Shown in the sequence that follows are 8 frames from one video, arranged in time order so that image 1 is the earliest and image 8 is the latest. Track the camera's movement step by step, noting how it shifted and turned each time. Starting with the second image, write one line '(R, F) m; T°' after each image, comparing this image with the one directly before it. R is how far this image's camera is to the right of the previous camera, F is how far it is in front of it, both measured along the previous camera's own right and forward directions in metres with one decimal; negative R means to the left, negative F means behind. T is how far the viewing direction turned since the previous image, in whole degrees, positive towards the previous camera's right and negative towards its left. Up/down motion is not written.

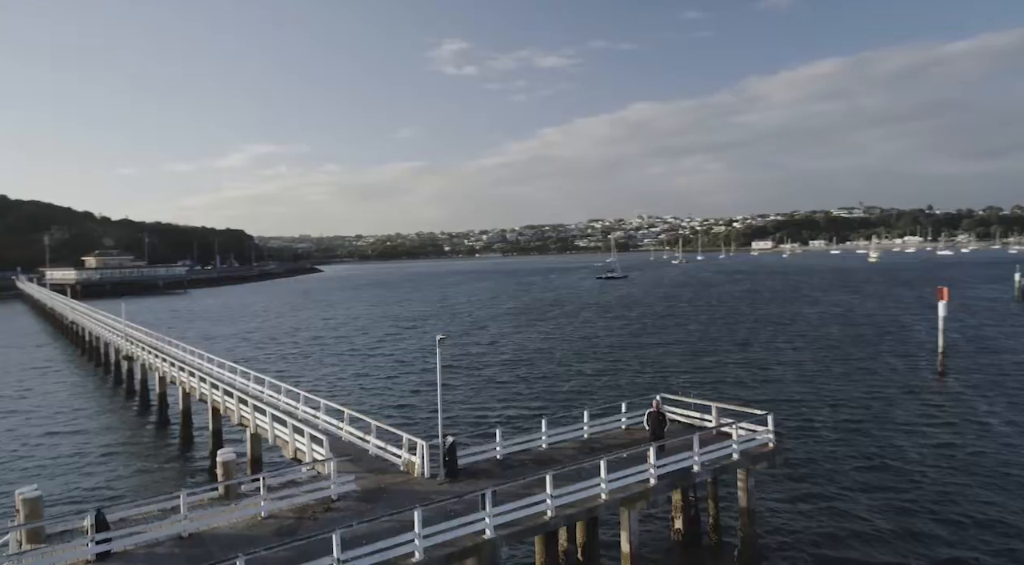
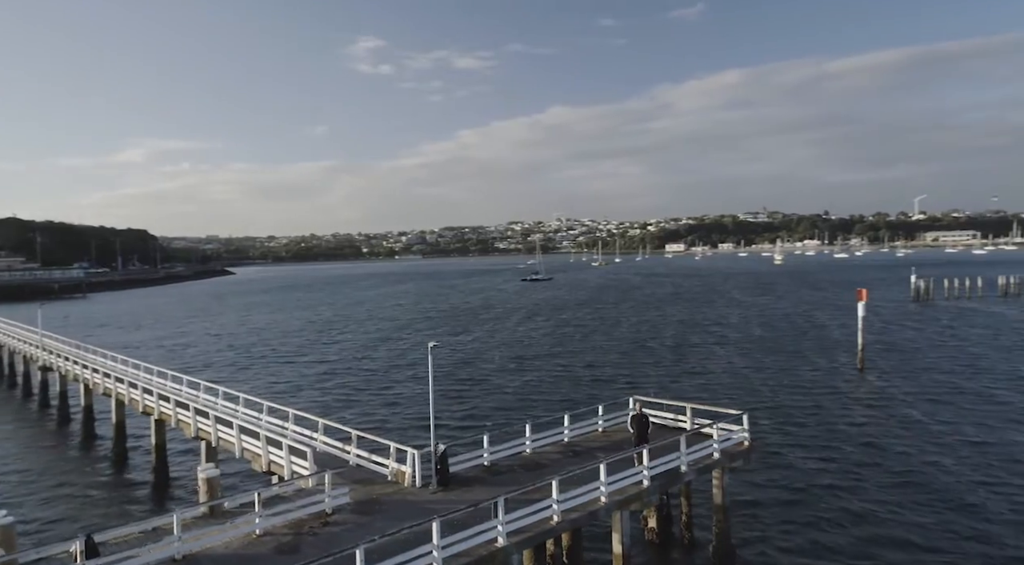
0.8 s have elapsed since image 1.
(-2.1, -0.1) m; +7°
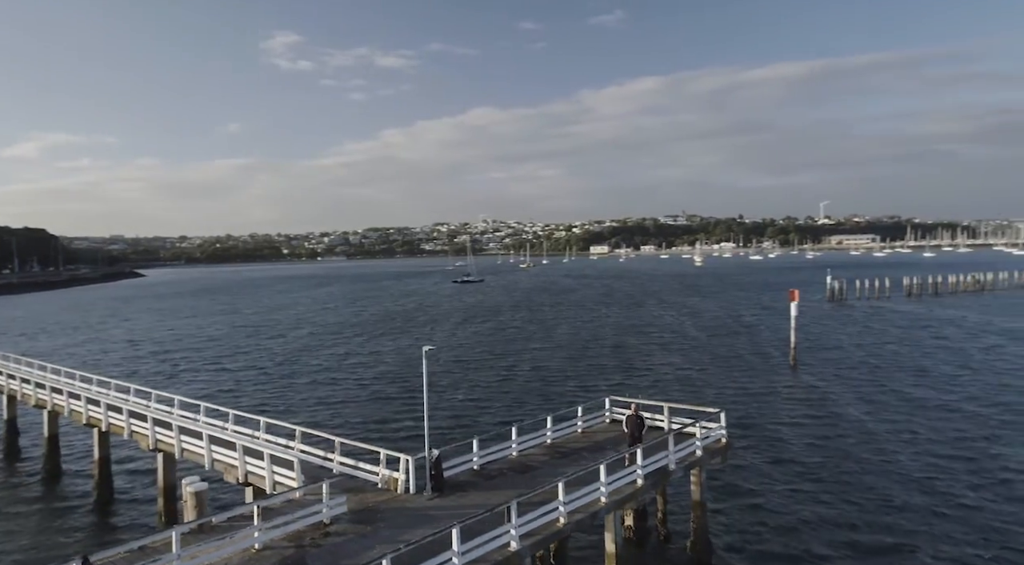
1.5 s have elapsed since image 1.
(-2.0, 0.0) m; +7°
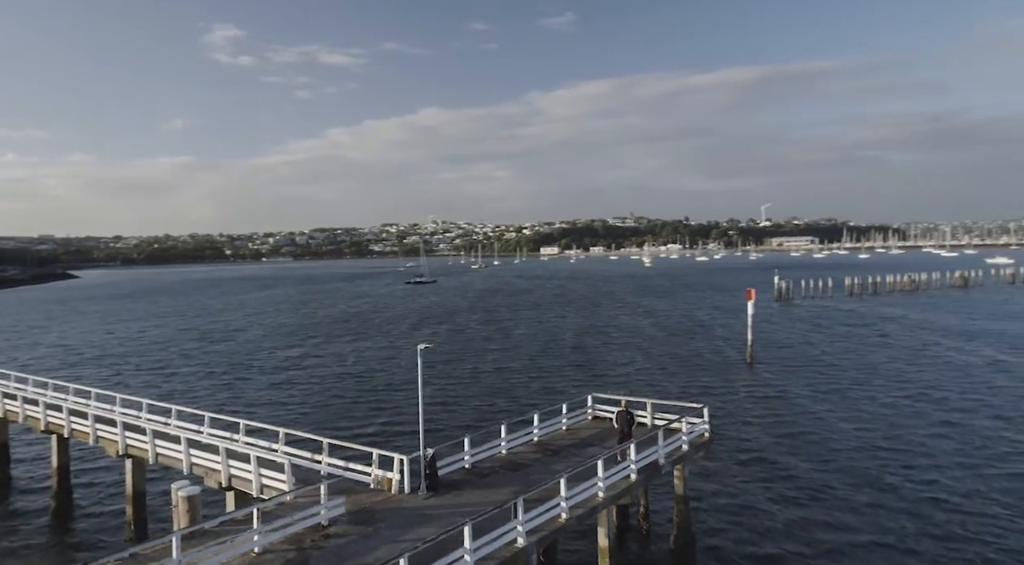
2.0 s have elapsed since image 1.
(-1.3, 0.0) m; +5°
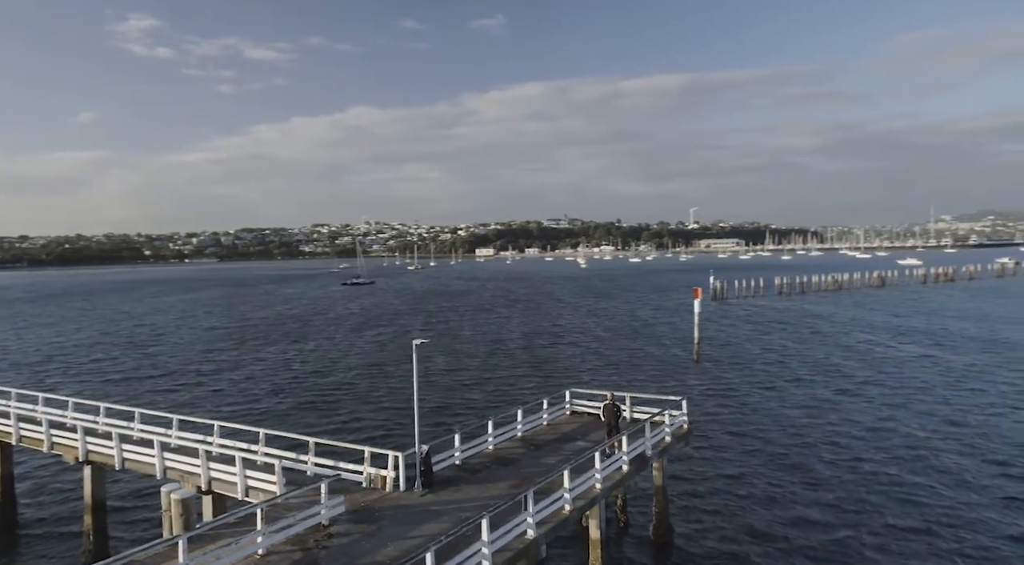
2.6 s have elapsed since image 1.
(-1.8, 0.0) m; +6°
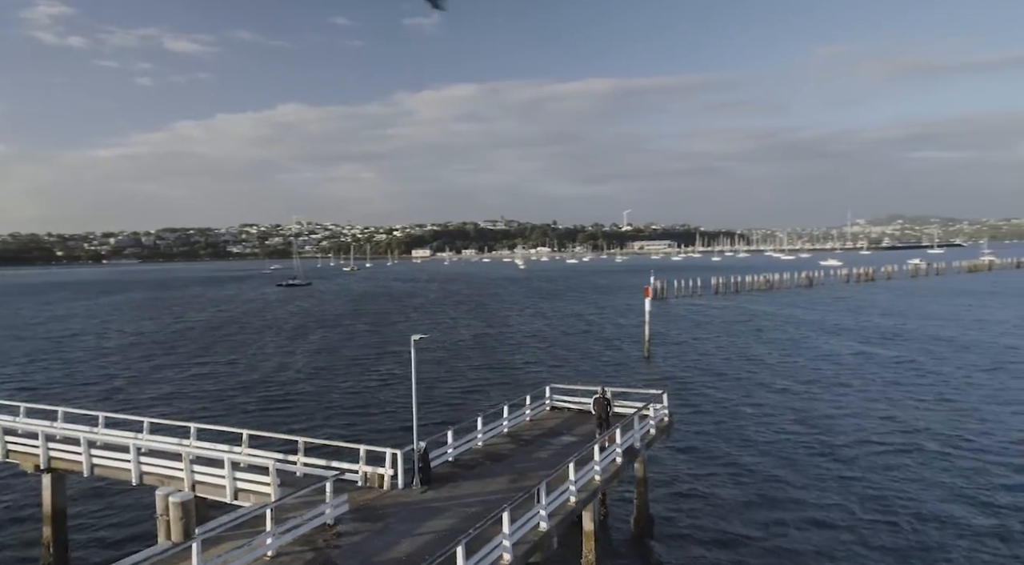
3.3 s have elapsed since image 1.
(-1.8, 0.0) m; +6°
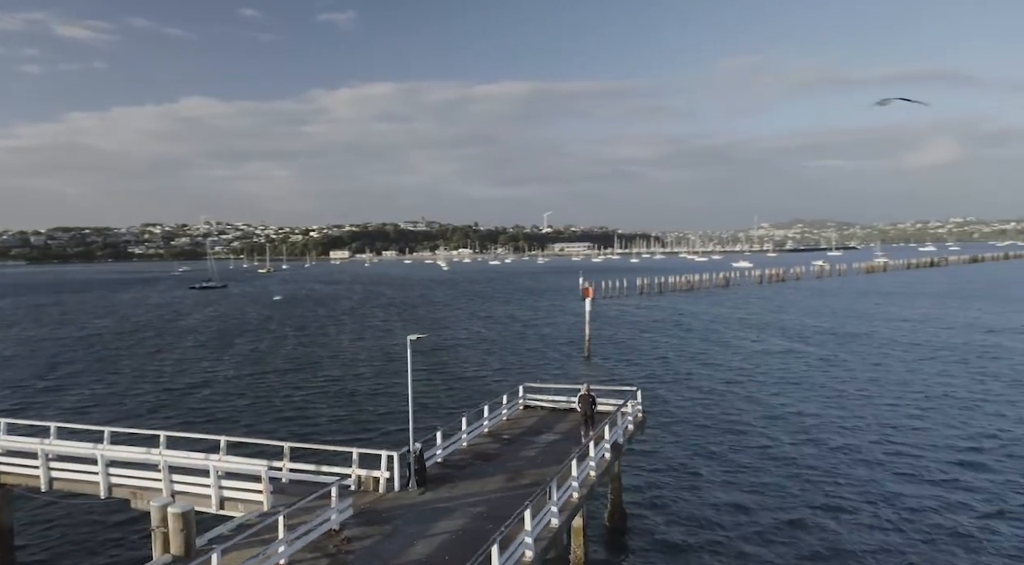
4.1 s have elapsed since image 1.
(-2.2, +0.2) m; +7°
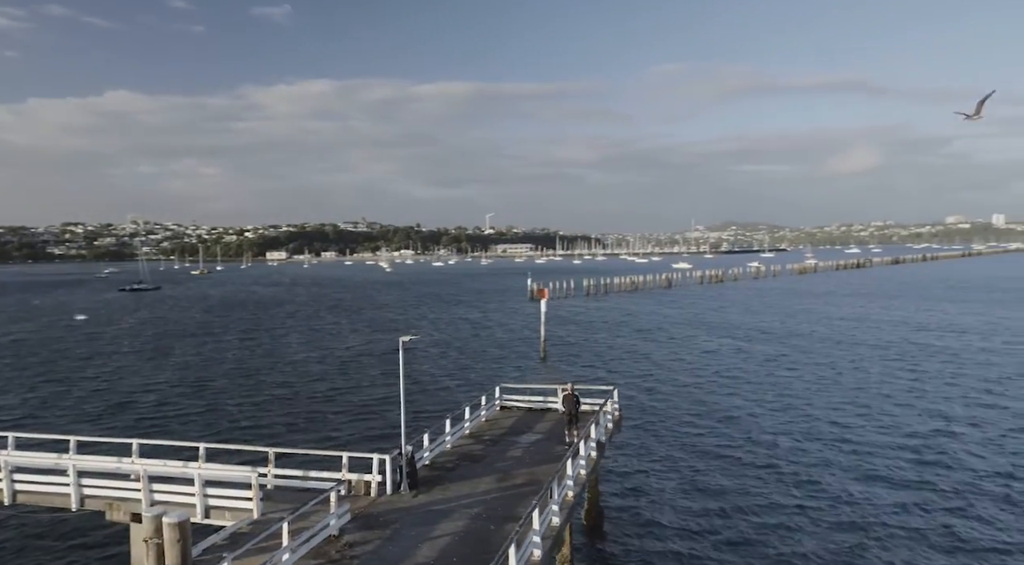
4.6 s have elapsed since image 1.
(-1.4, +0.1) m; +5°
